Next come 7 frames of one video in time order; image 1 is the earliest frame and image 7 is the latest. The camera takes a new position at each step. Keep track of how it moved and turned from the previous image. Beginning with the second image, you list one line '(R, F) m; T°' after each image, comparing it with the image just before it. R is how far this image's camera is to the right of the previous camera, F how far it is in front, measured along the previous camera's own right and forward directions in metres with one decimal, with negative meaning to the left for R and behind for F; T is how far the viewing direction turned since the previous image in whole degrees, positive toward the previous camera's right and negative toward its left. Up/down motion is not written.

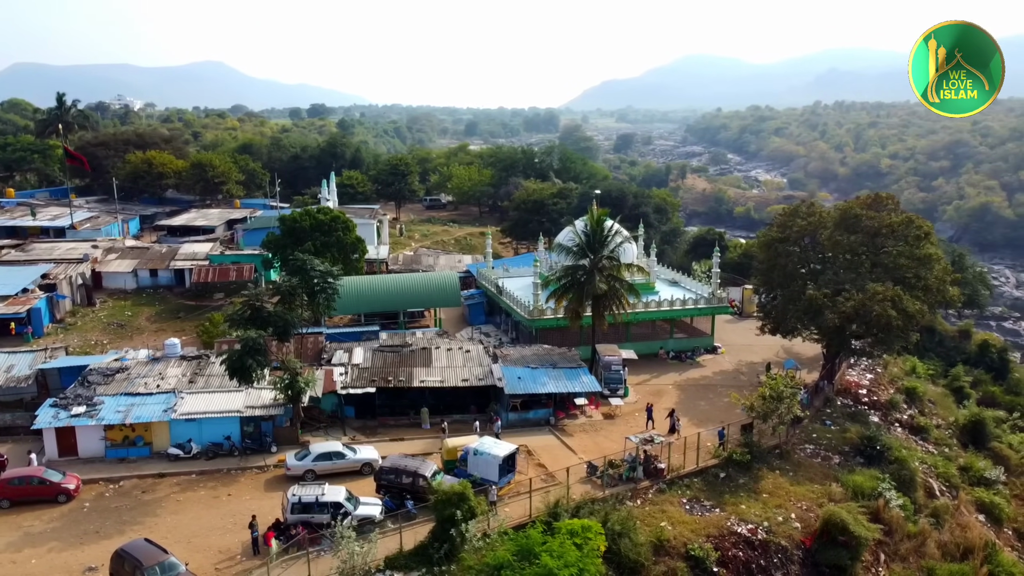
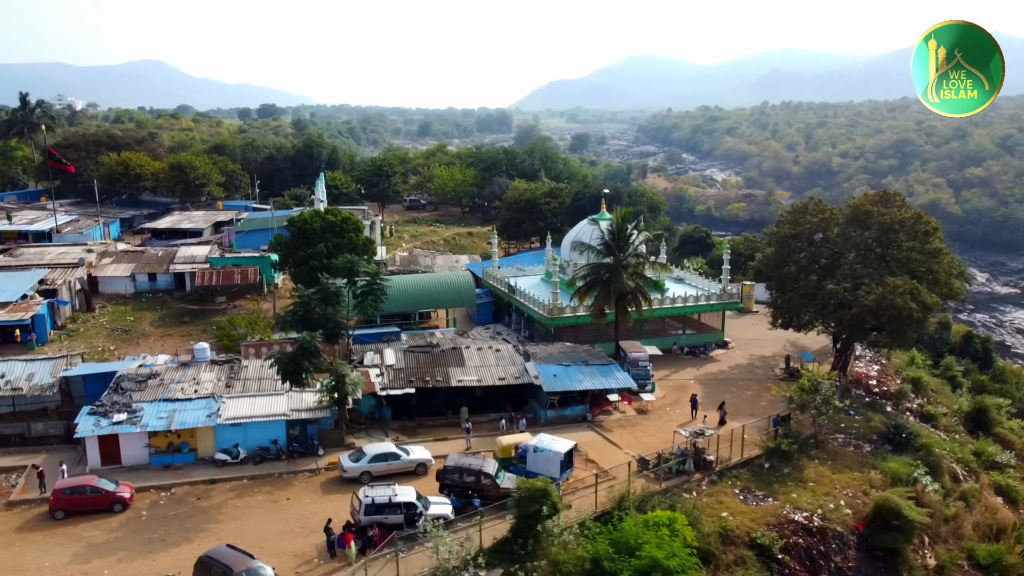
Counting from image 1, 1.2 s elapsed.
(-2.8, -0.1) m; +4°
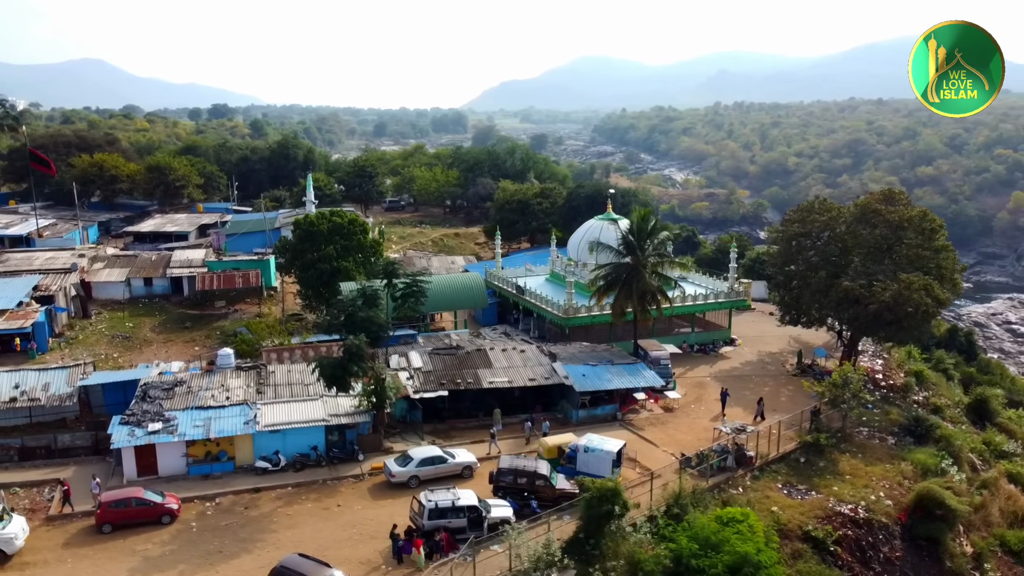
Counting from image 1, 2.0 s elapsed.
(-2.5, +0.1) m; +3°
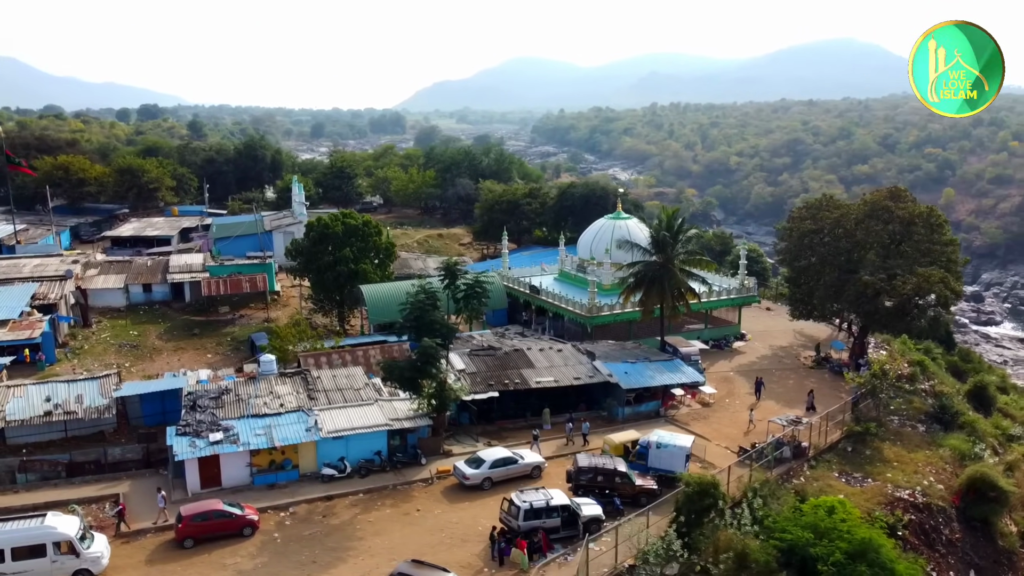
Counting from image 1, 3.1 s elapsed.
(-3.6, +0.1) m; +5°
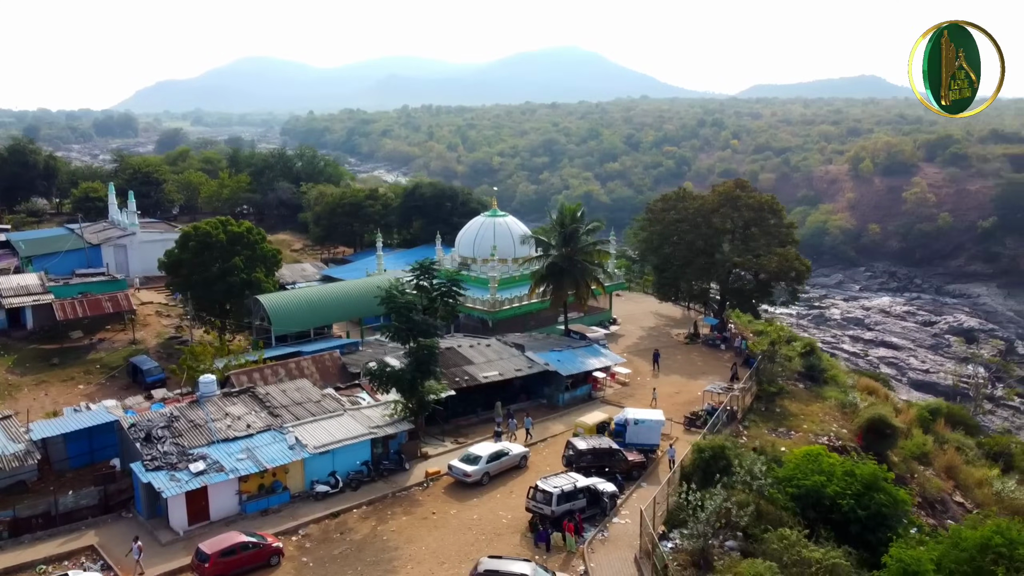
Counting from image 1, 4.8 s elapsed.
(-6.3, +0.5) m; +18°
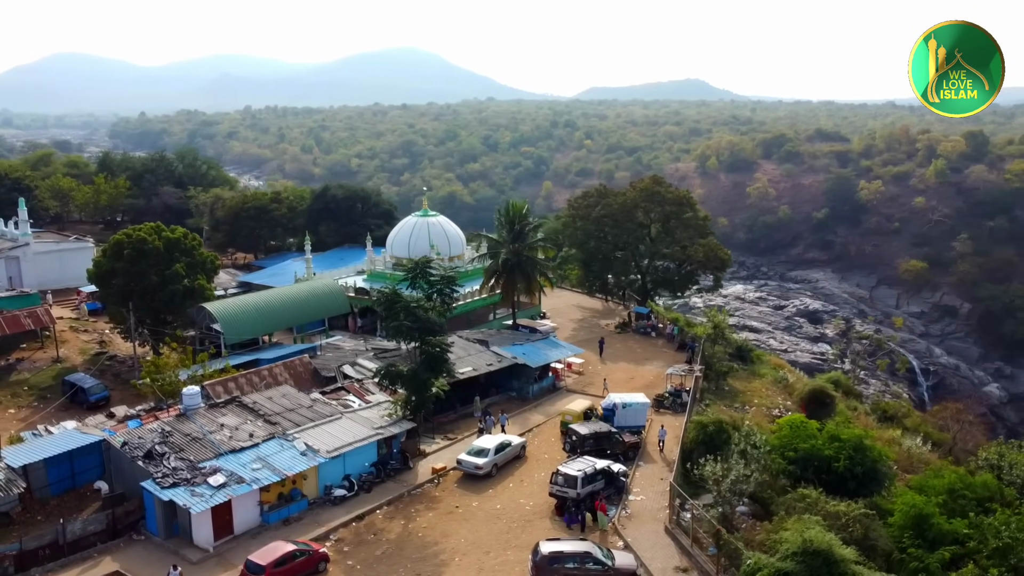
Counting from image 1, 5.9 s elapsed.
(-4.2, -0.2) m; +11°
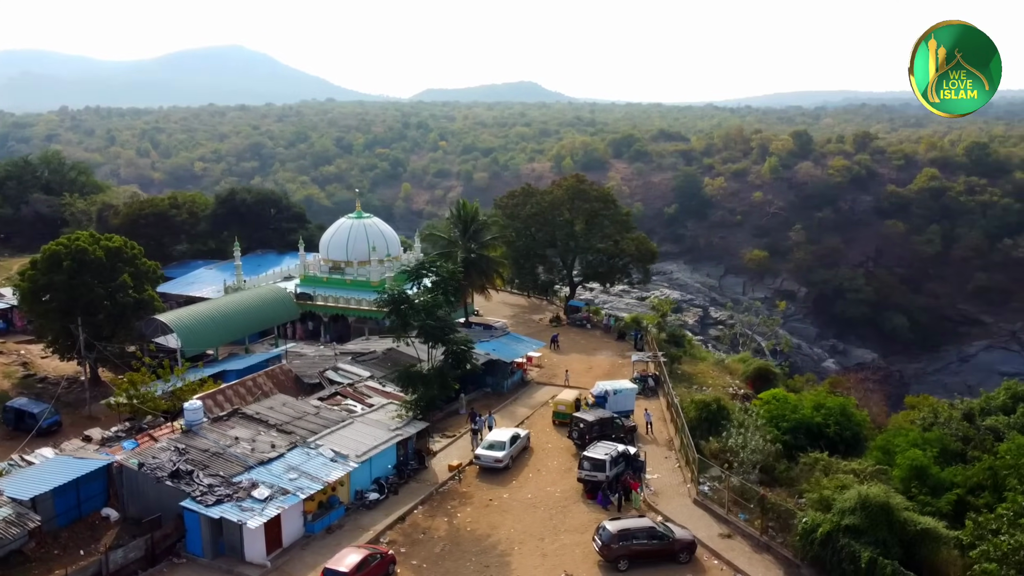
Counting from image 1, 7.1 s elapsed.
(-4.7, -0.1) m; +11°
